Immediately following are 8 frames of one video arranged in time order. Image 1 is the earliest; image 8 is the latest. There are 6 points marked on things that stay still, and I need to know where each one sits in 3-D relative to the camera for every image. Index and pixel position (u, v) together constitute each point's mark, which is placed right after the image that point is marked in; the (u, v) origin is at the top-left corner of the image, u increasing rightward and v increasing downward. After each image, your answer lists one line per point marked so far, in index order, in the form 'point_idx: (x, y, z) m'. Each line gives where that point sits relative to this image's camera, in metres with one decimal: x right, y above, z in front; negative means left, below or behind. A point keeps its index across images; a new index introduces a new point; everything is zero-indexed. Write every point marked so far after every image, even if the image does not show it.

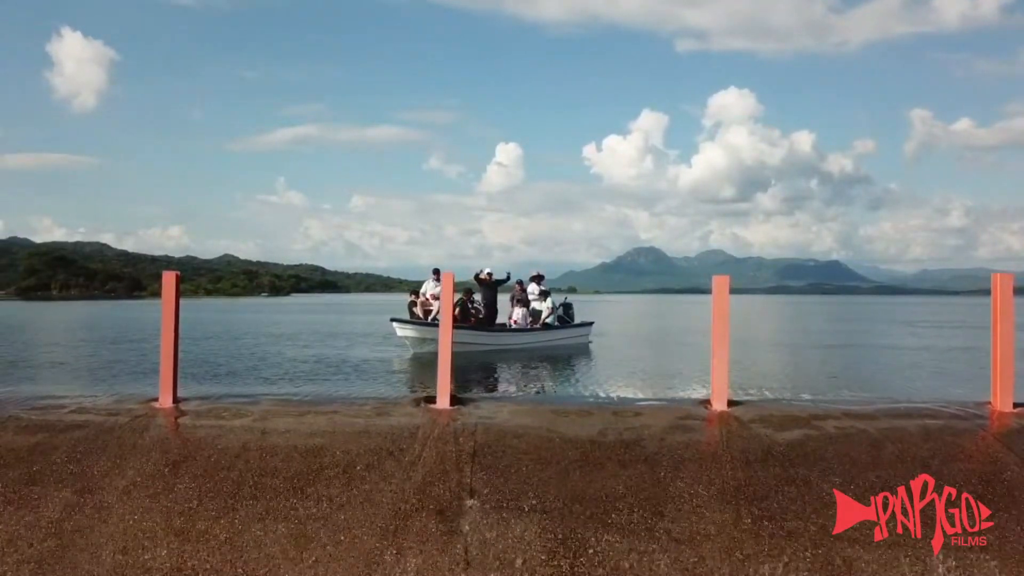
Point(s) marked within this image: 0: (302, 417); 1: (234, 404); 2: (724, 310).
0: (-1.3, -0.8, +5.0) m
1: (-1.9, -0.8, +5.3) m
2: (+1.5, -0.2, +5.8) m
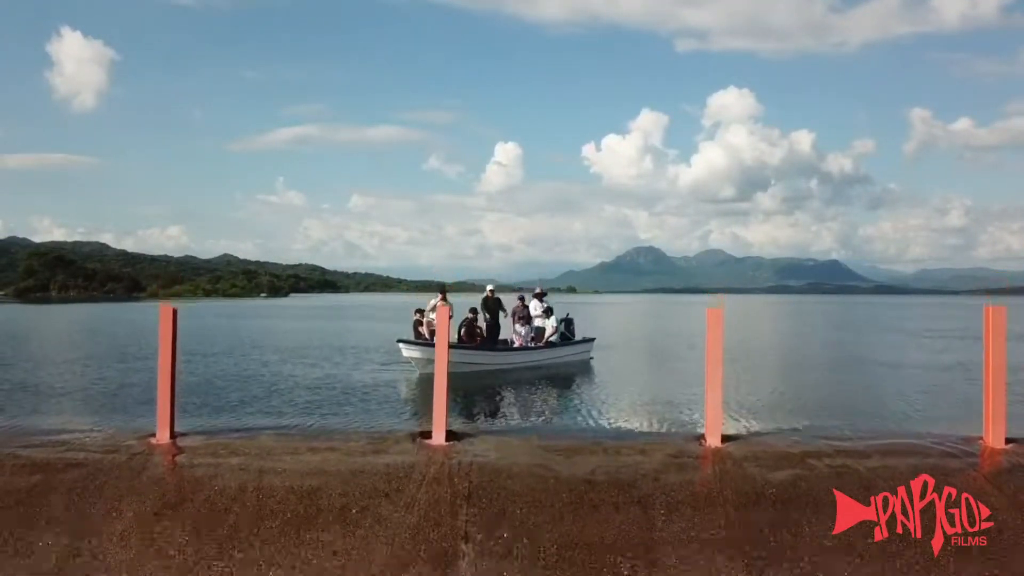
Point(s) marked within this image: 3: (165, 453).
0: (-1.4, -1.1, +5.0) m
1: (-1.9, -1.1, +5.3) m
2: (+1.5, -0.5, +5.8) m
3: (-2.2, -1.1, +5.1) m
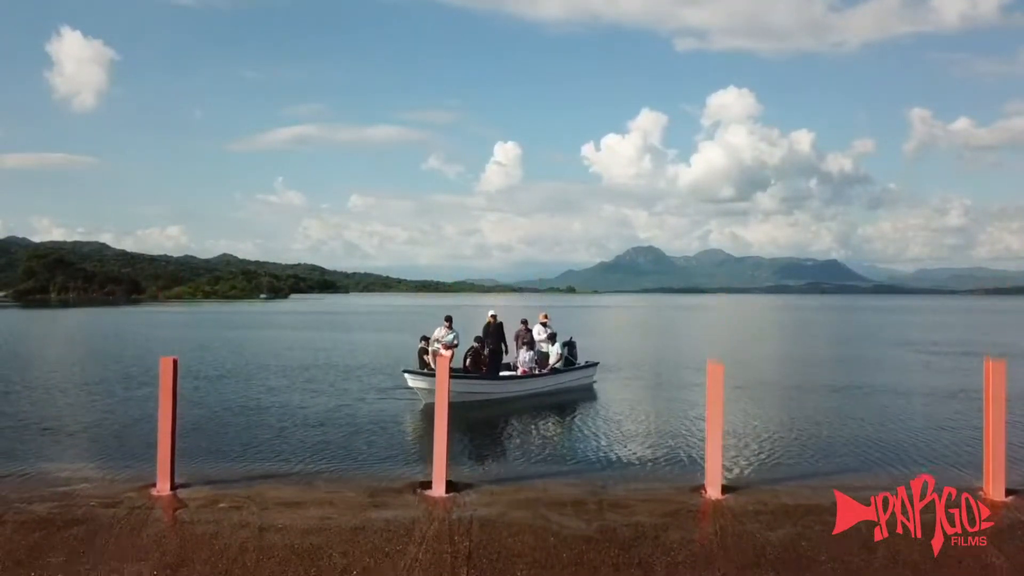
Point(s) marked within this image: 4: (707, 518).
0: (-1.4, -1.4, +5.0) m
1: (-1.9, -1.4, +5.3) m
2: (+1.5, -0.8, +5.8) m
3: (-2.2, -1.4, +5.1) m
4: (+1.3, -1.4, +5.0) m
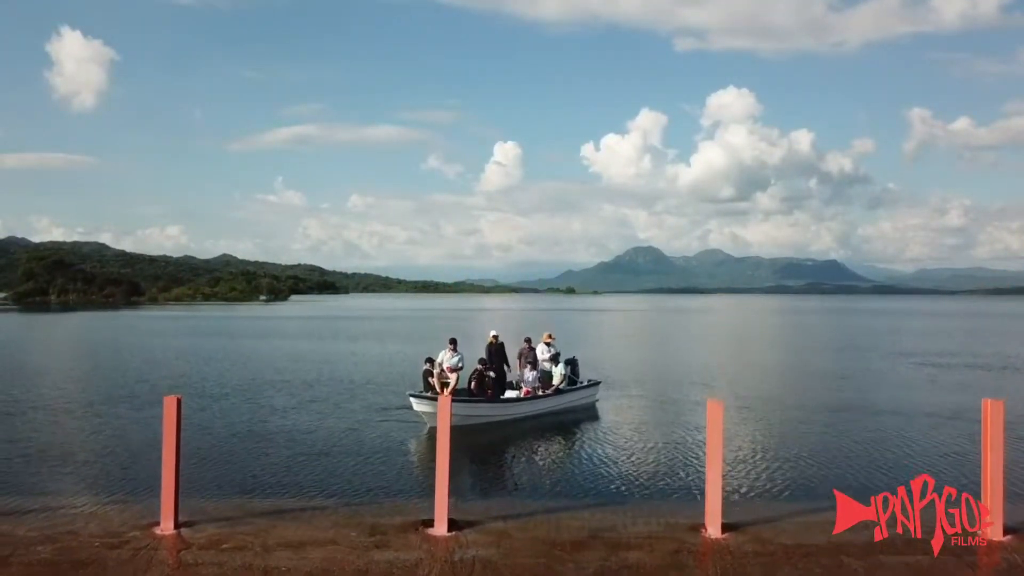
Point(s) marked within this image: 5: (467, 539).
0: (-1.4, -1.7, +5.1) m
1: (-1.9, -1.7, +5.4) m
2: (+1.5, -1.1, +5.8) m
3: (-2.2, -1.7, +5.1) m
4: (+1.3, -1.7, +5.0) m
5: (-0.3, -1.7, +5.3) m
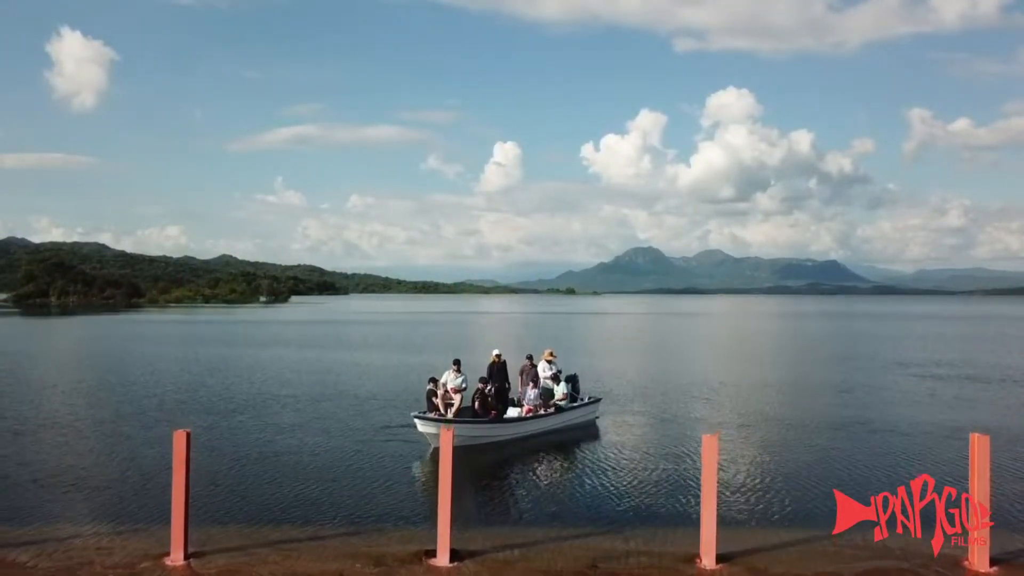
0: (-1.3, -2.0, +5.1) m
1: (-1.8, -1.9, +5.4) m
2: (+1.6, -1.3, +5.9) m
3: (-2.2, -1.9, +5.1) m
4: (+1.3, -2.0, +5.1) m
5: (-0.3, -1.9, +5.3) m
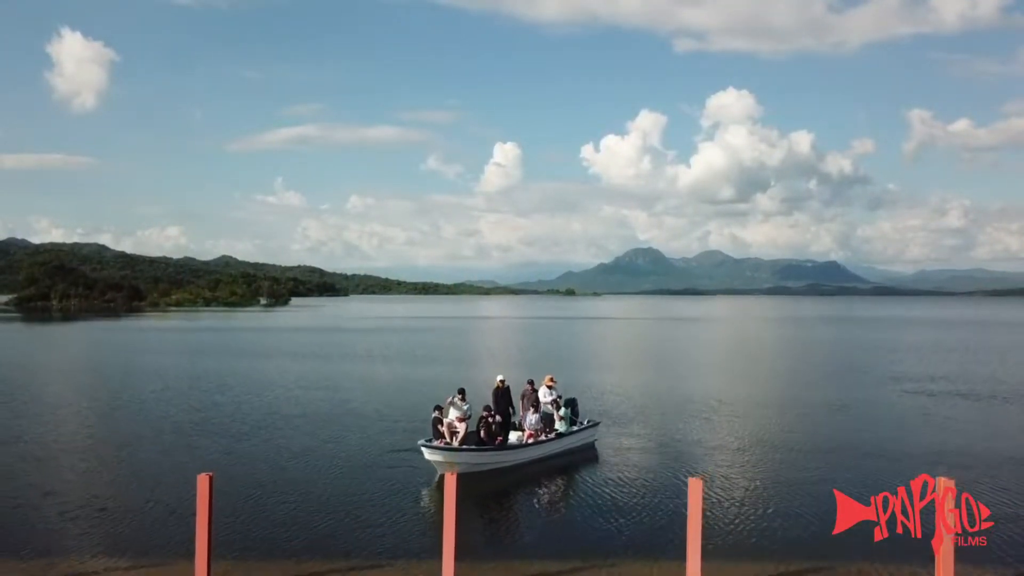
0: (-1.0, -2.3, +4.6) m
1: (-1.6, -2.3, +5.0) m
2: (+1.8, -1.7, +5.4) m
3: (-1.9, -2.3, +4.7) m
4: (+1.6, -2.3, +4.6) m
5: (0.0, -2.3, +4.8) m
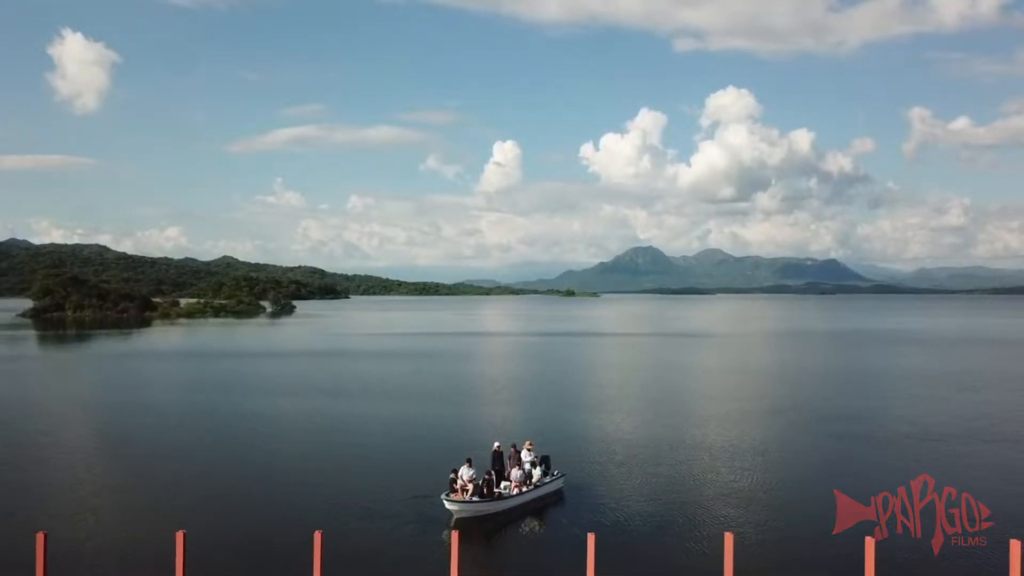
0: (-0.8, -1.2, +2.9) m
1: (-1.3, -1.2, +3.2) m
2: (+2.1, -0.5, +3.6) m
3: (-1.6, -1.2, +2.9) m
4: (+1.9, -1.2, +2.8) m
5: (+0.3, -1.2, +3.1) m
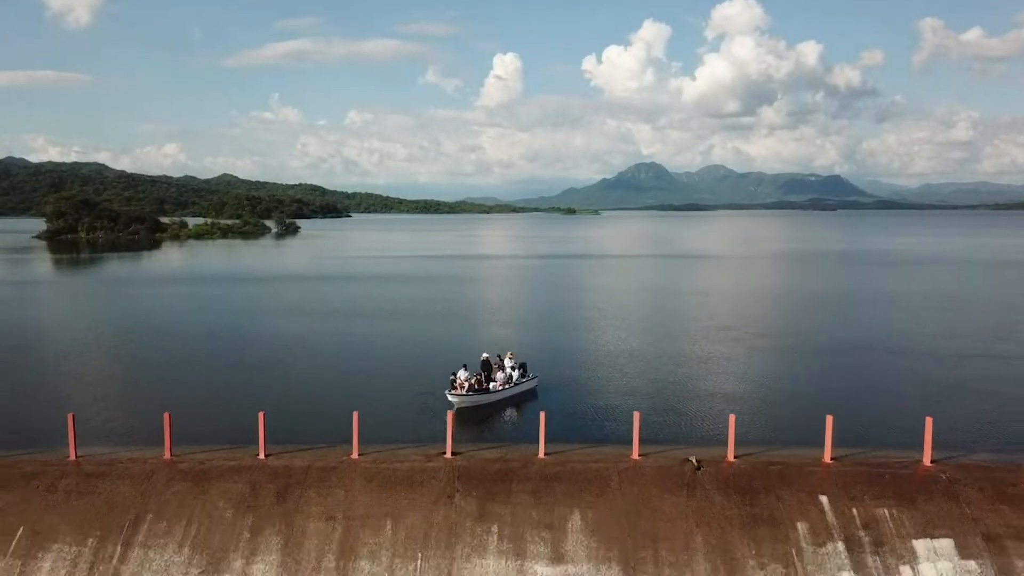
0: (+0.1, -1.2, +0.3) m
1: (-0.4, -1.1, +0.6) m
2: (+3.0, -0.5, +1.0) m
3: (-0.7, -1.2, +0.3) m
4: (+2.8, -1.2, +0.3) m
5: (+1.2, -1.1, +0.5) m
